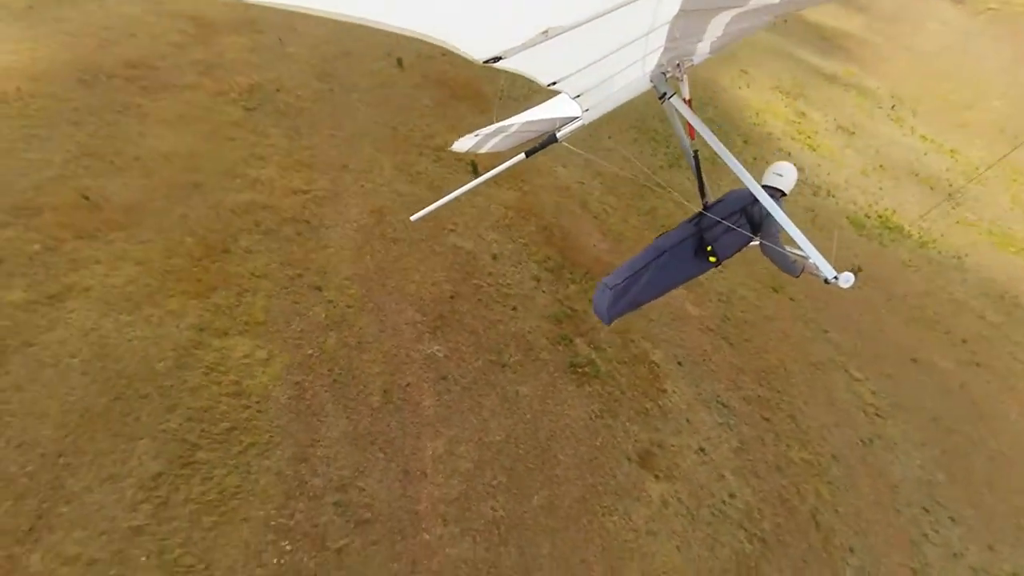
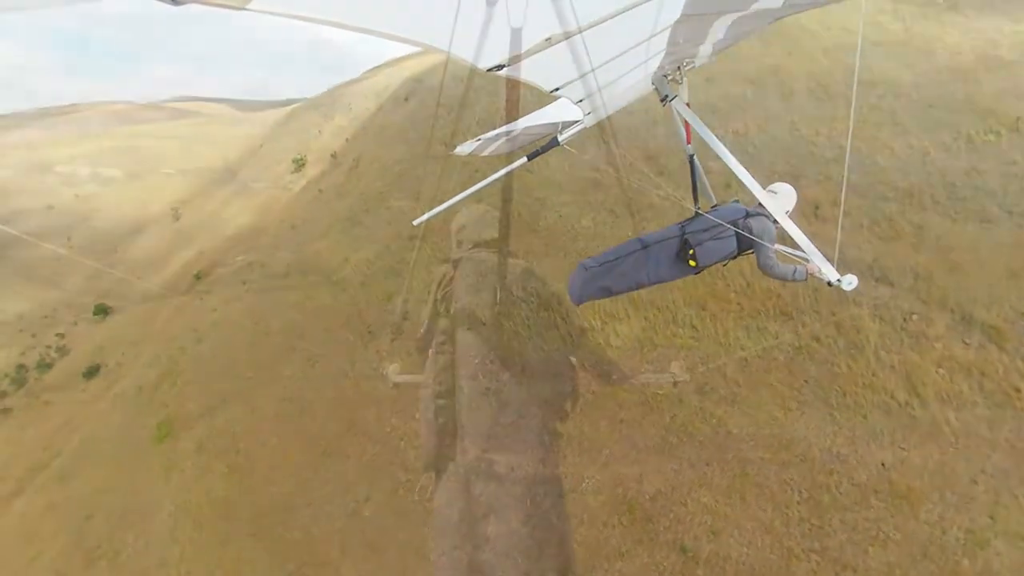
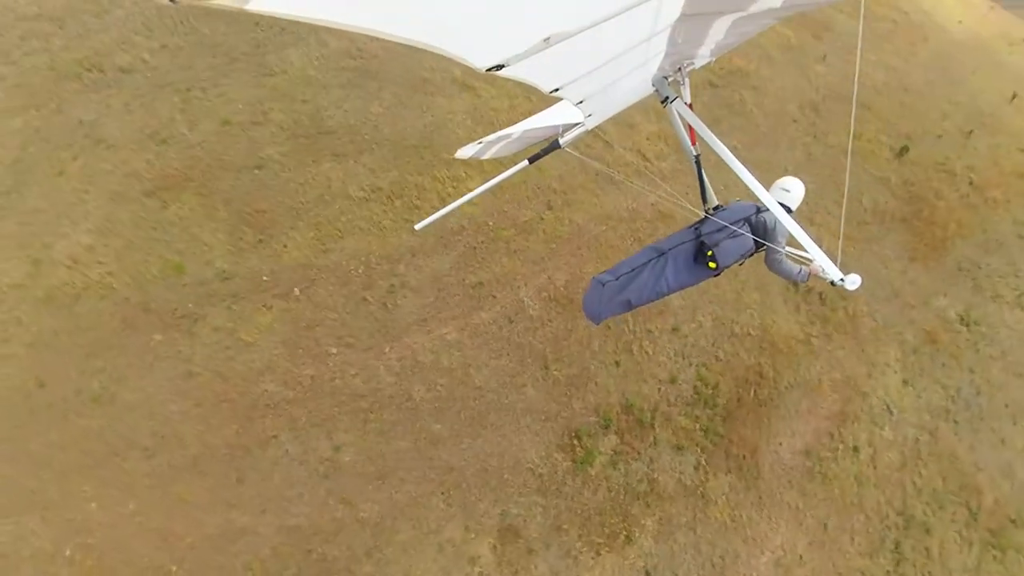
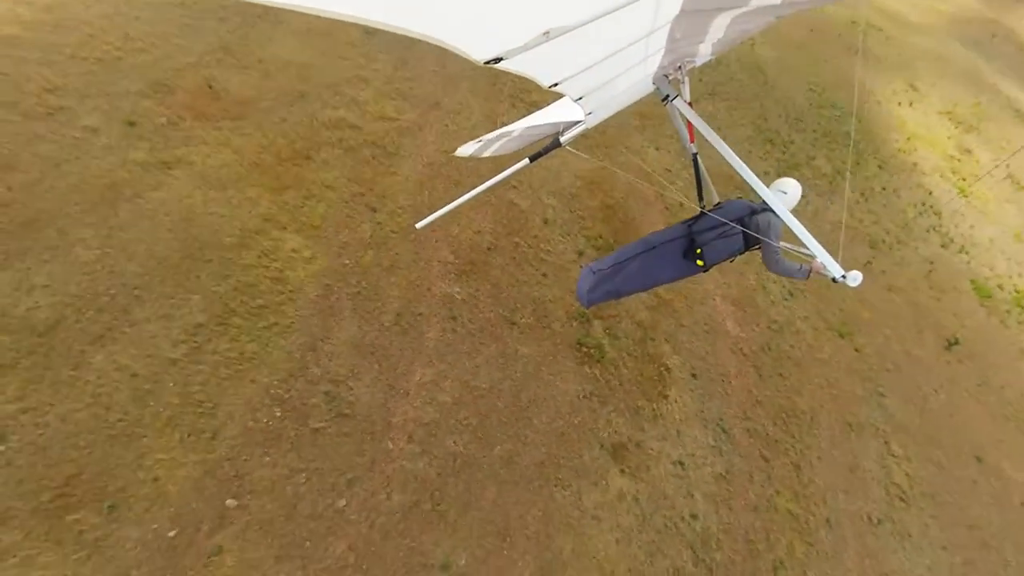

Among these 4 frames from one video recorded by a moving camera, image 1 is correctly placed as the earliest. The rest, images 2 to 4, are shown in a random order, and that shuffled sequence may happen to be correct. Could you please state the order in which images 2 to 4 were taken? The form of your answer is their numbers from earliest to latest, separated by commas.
4, 3, 2
